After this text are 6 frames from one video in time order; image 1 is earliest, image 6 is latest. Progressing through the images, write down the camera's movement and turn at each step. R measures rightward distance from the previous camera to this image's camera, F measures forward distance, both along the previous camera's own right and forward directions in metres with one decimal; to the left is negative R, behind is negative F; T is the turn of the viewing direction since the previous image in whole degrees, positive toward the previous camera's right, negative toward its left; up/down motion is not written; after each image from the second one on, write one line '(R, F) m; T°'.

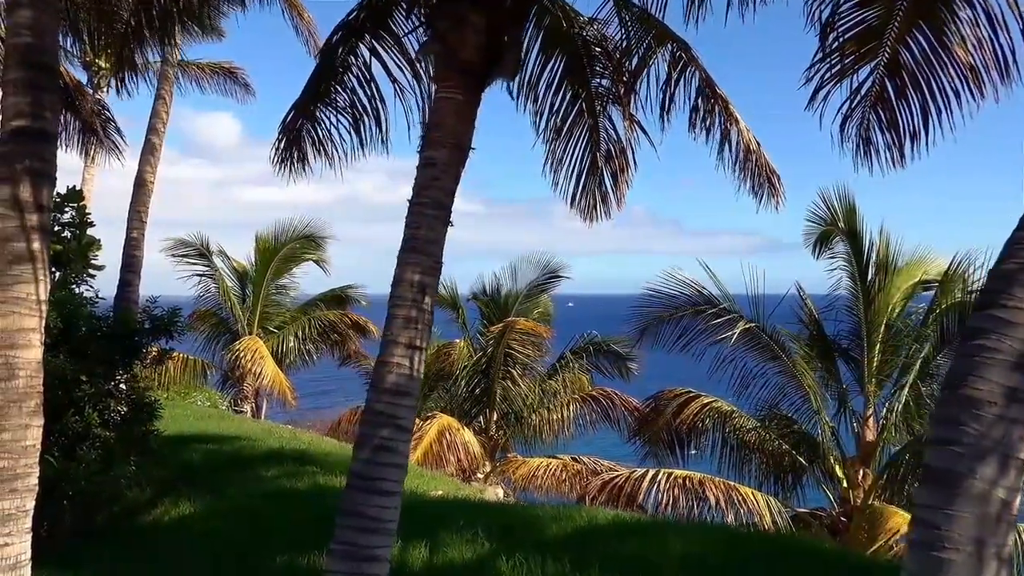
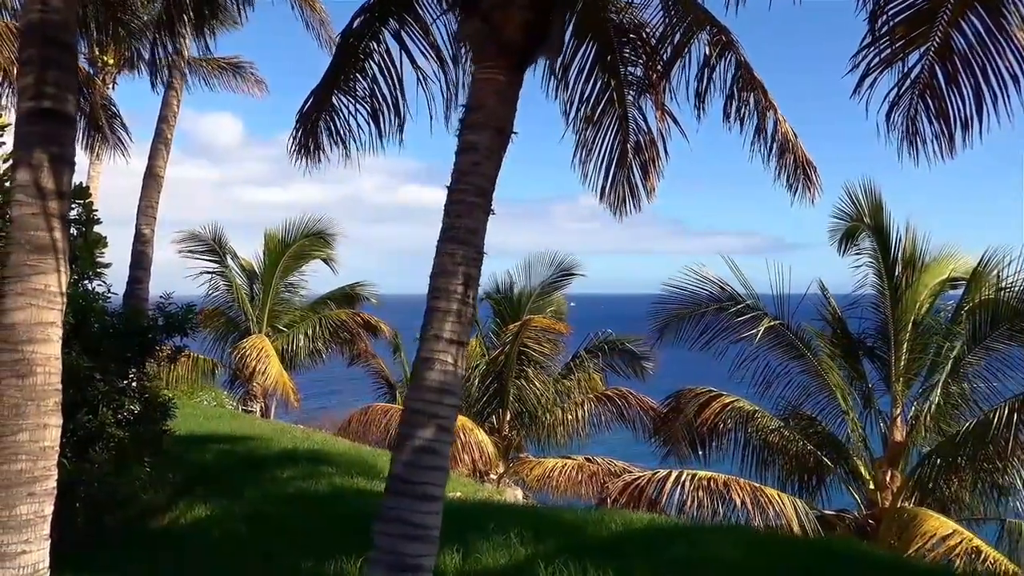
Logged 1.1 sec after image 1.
(-0.2, +0.2) m; 0°
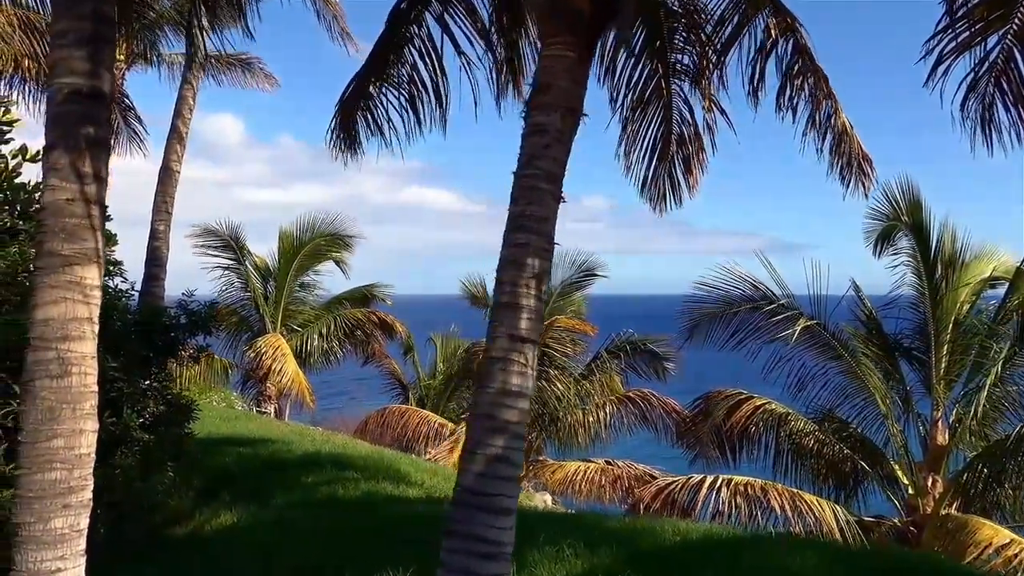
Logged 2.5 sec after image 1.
(-0.3, +0.3) m; 0°
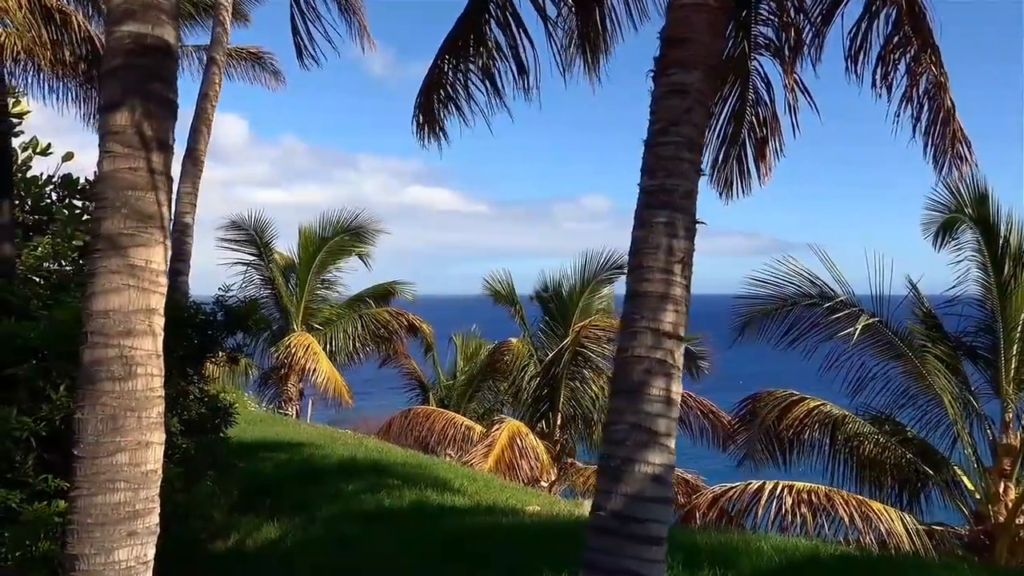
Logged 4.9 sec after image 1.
(-0.5, +0.5) m; 0°
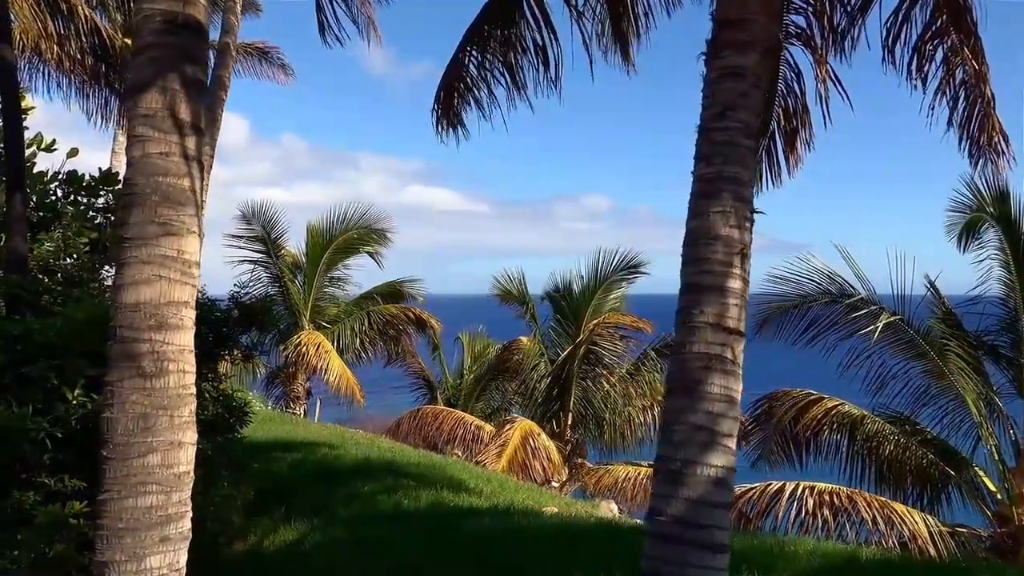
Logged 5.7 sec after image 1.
(-0.2, +0.1) m; 0°
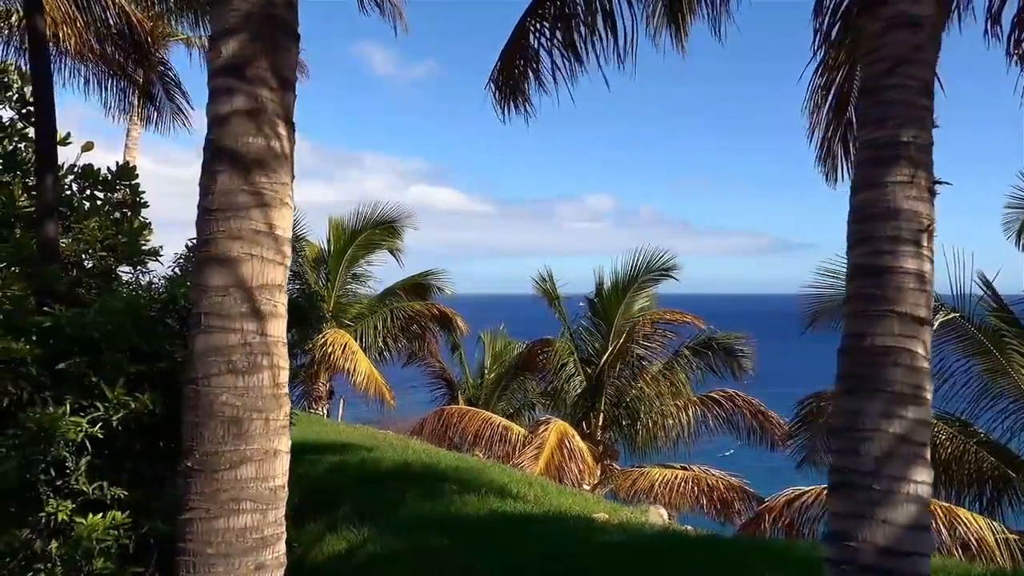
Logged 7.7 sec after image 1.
(-0.4, +0.4) m; 0°
